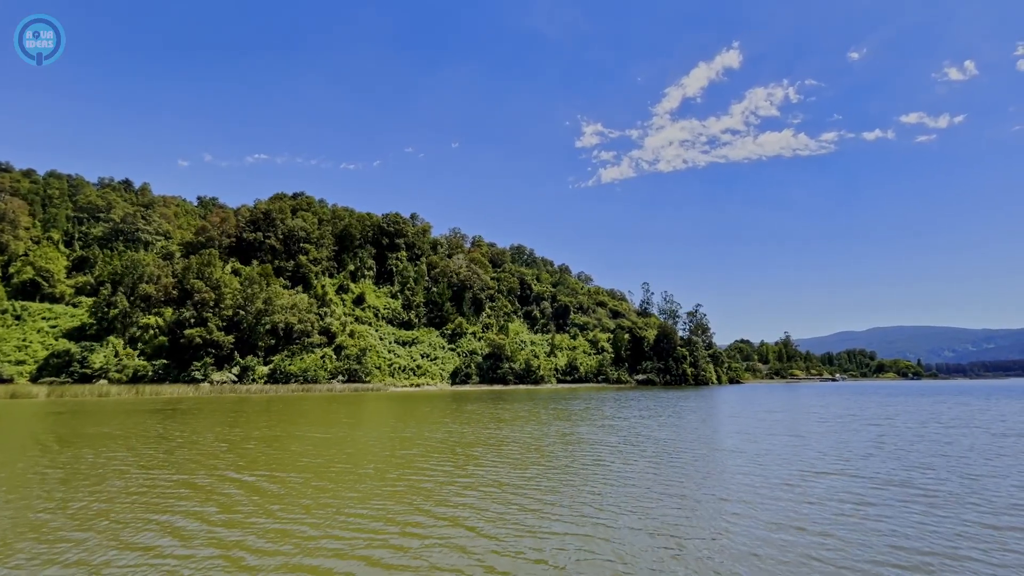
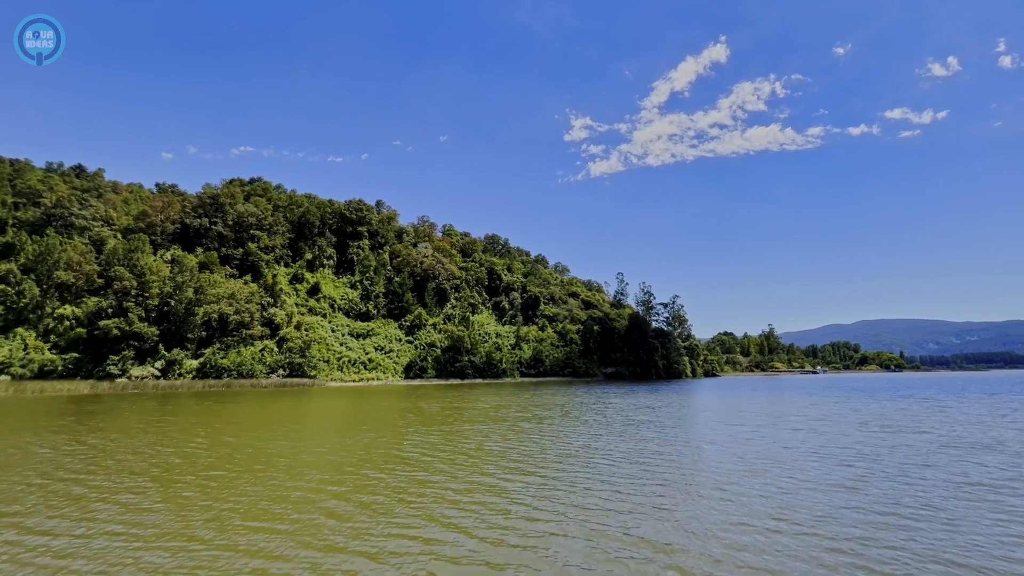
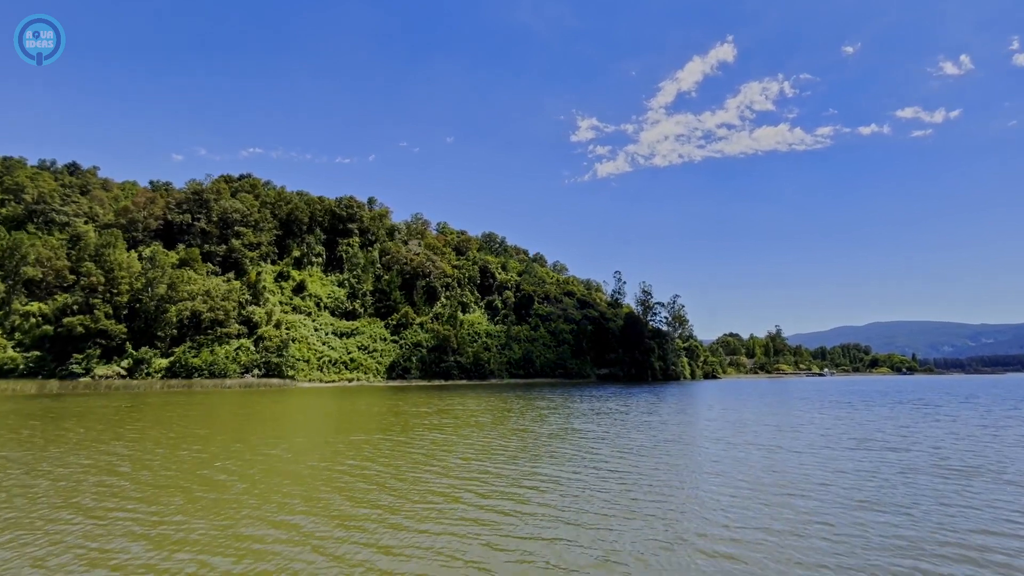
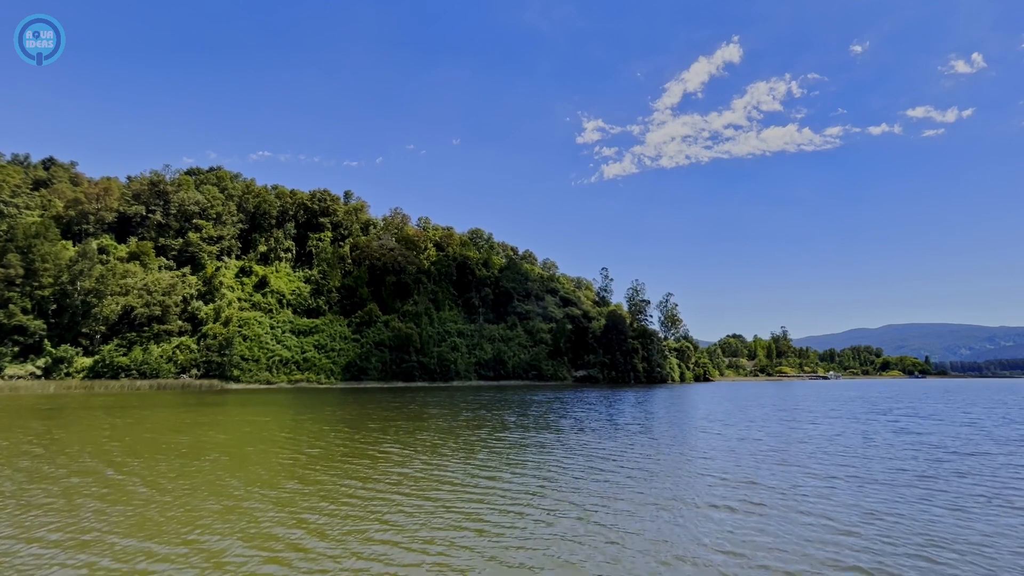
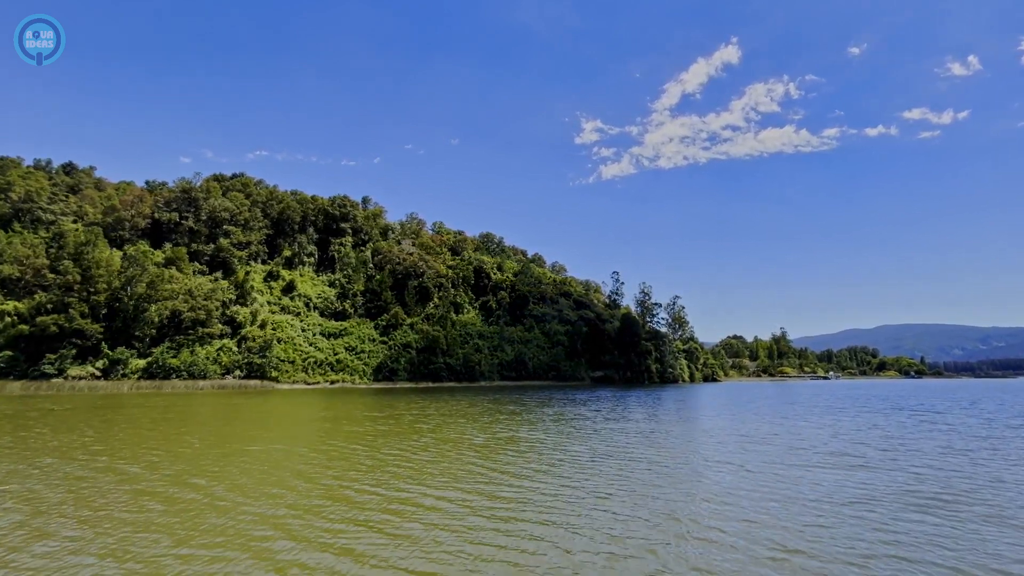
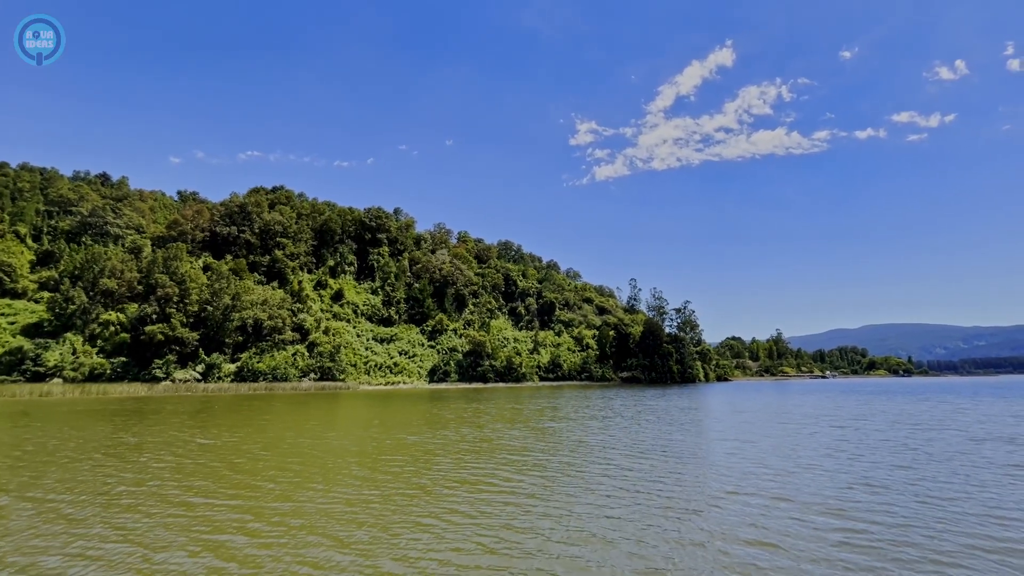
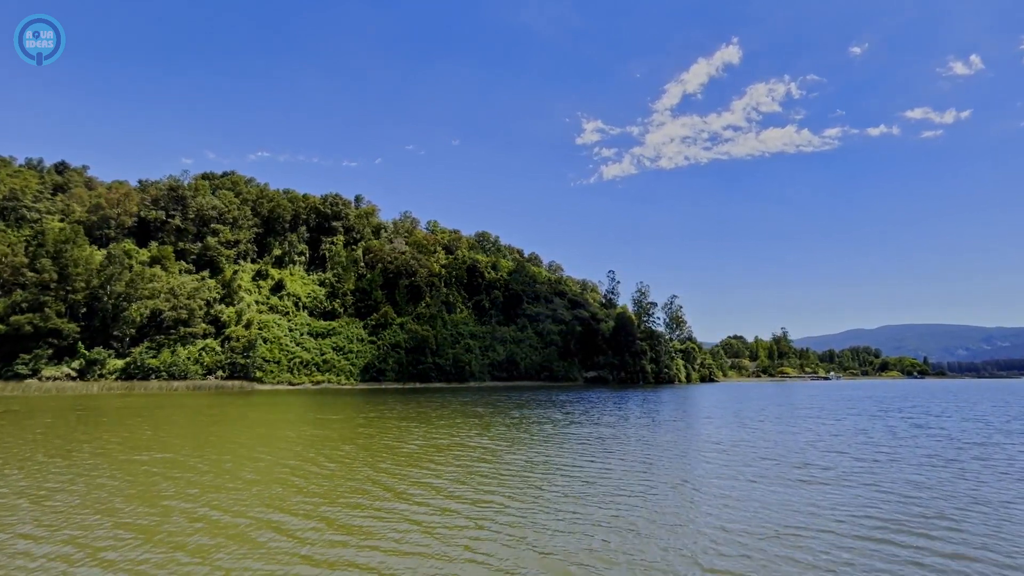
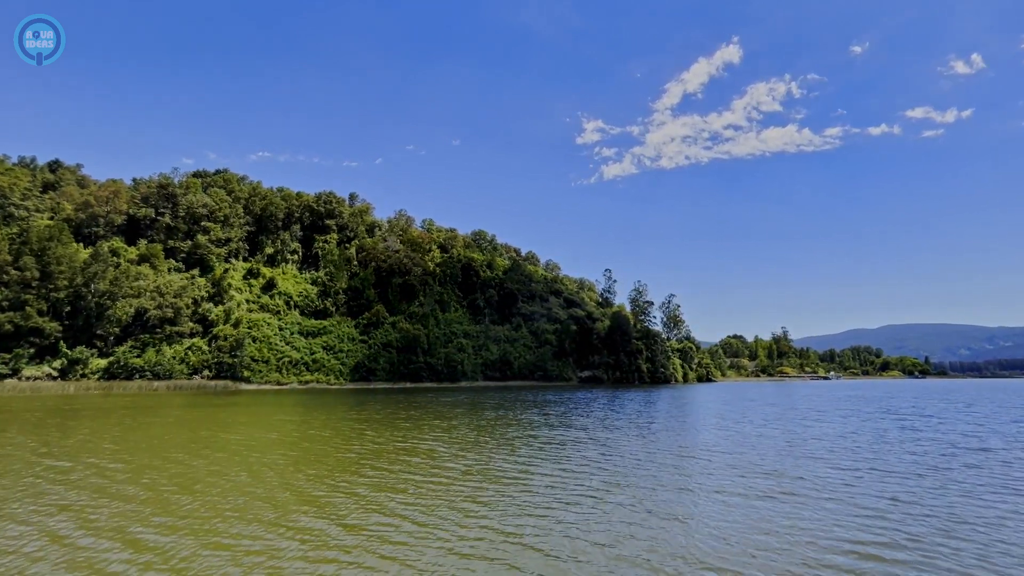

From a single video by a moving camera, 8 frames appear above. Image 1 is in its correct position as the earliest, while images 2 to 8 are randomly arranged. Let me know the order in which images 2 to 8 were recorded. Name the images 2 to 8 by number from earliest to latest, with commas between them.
6, 2, 3, 5, 7, 8, 4
